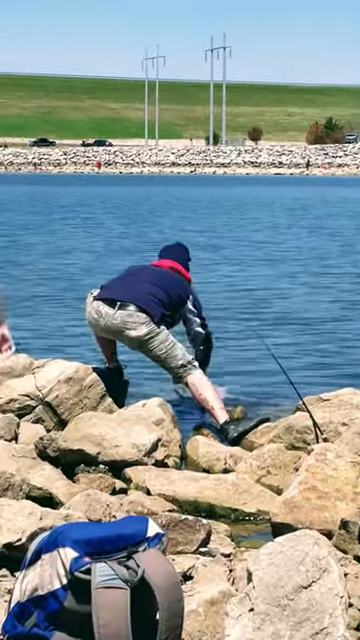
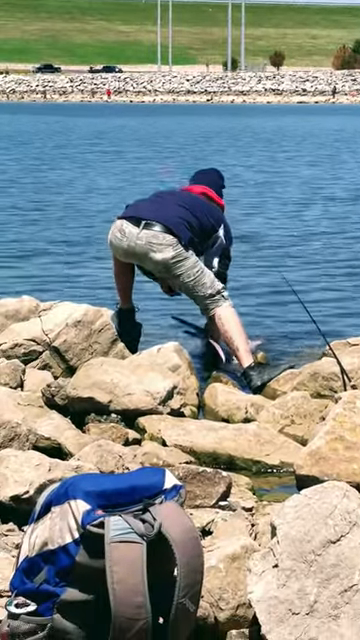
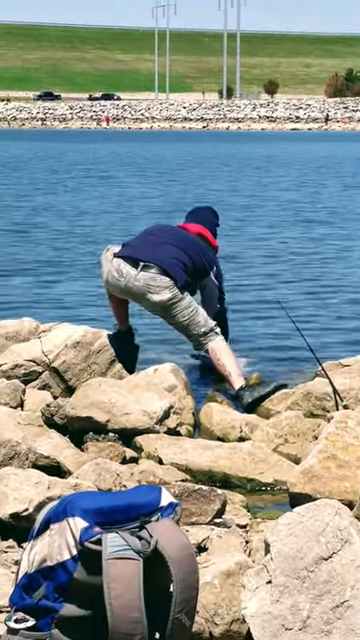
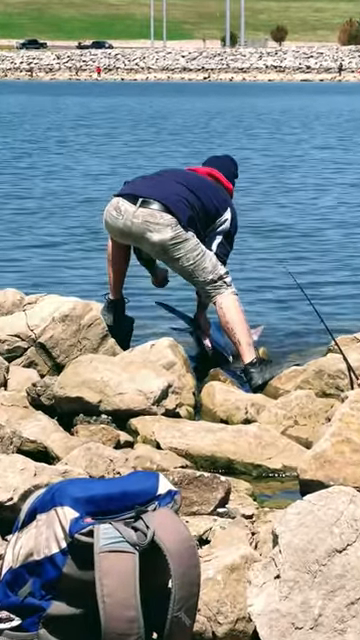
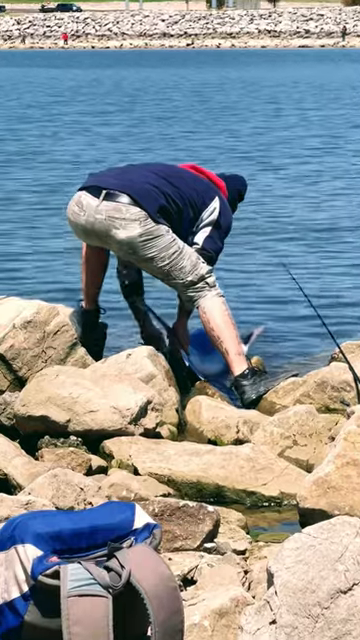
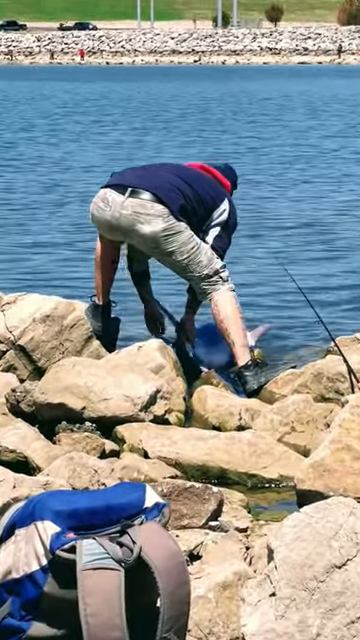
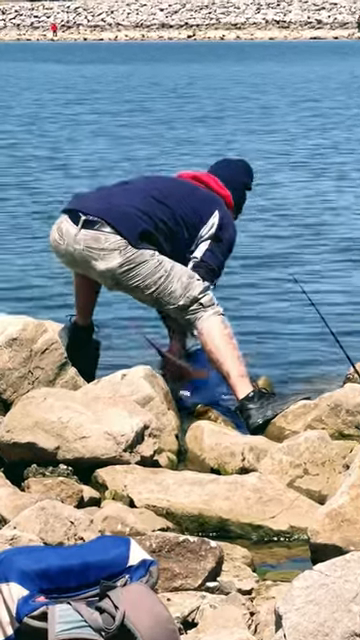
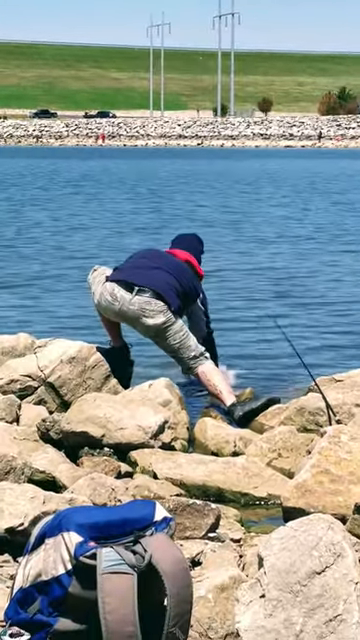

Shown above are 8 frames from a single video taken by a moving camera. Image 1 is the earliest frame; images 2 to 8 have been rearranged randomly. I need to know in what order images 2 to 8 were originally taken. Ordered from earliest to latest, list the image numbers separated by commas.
8, 3, 2, 4, 6, 5, 7
